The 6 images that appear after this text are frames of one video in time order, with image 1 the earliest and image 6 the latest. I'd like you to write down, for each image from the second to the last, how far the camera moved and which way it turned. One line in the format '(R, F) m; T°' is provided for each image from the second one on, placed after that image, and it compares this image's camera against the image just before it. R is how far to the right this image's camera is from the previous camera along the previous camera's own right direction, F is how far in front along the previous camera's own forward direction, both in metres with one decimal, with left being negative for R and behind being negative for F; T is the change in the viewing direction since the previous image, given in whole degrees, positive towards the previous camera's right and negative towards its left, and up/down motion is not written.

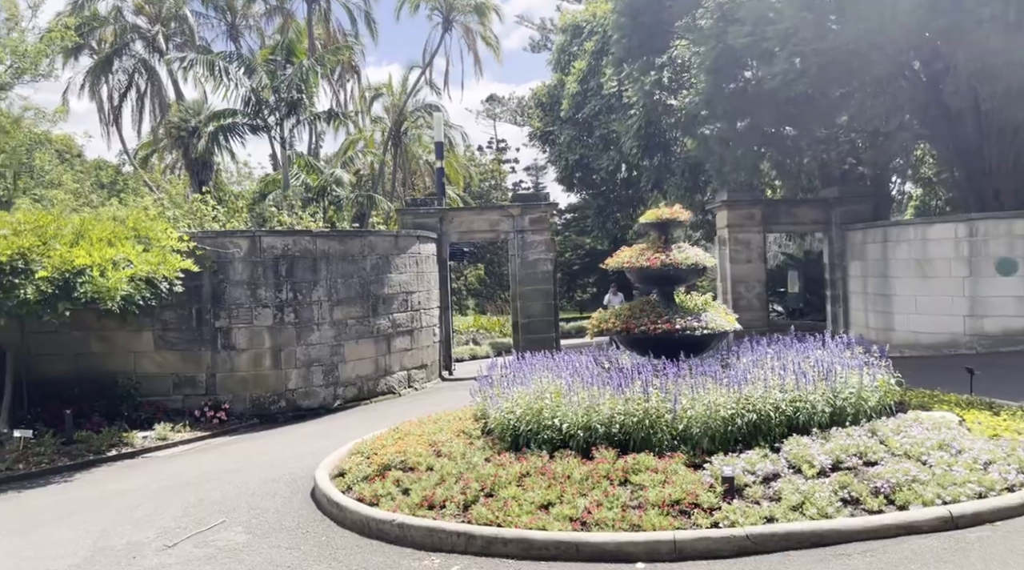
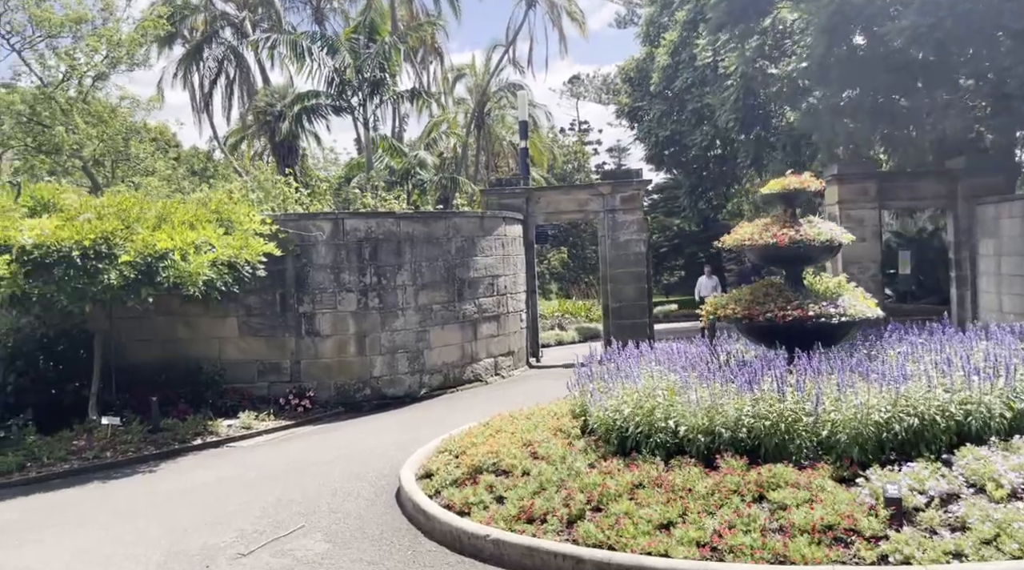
(-0.1, +0.7) m; -6°
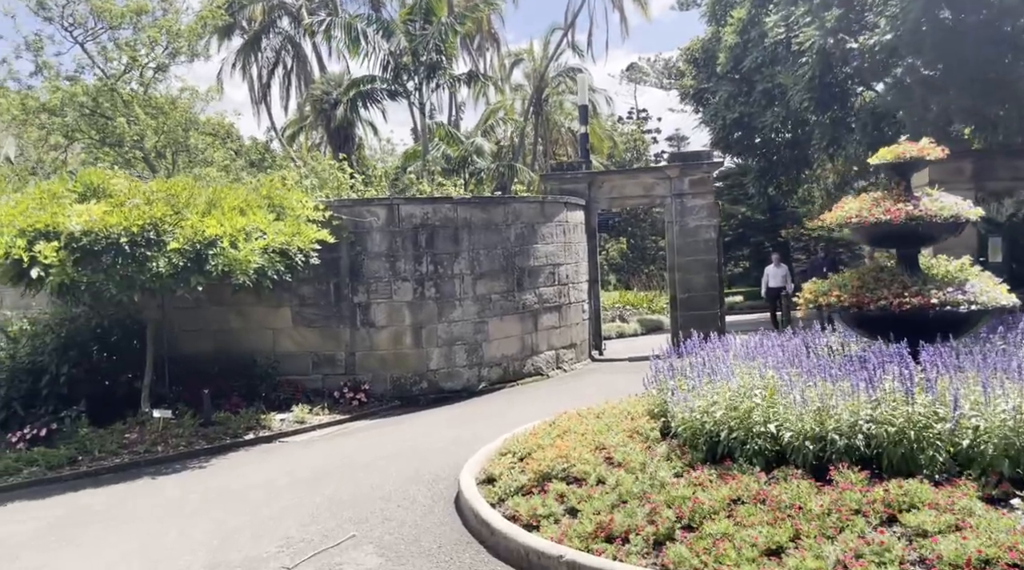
(-0.1, +0.6) m; -4°
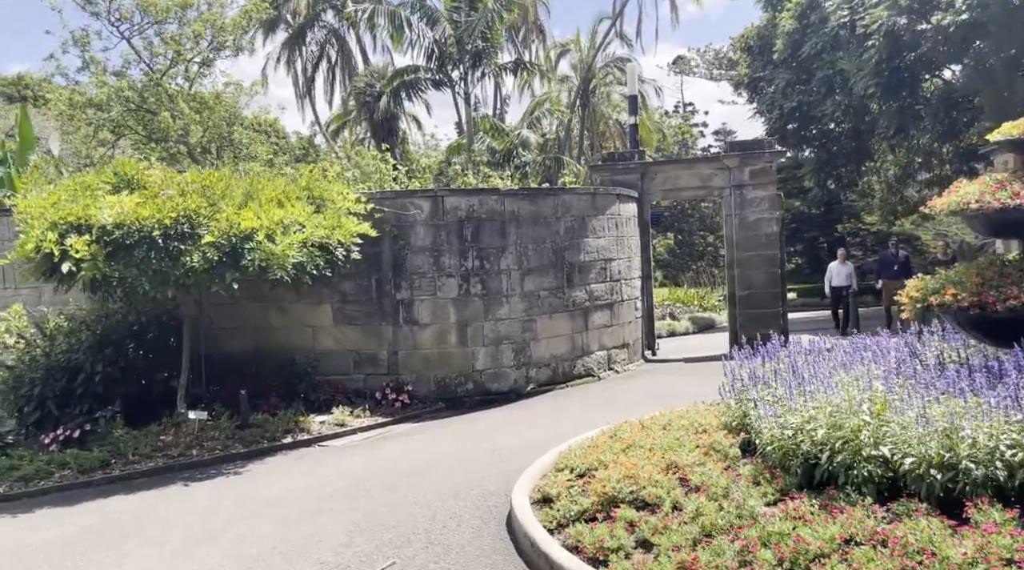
(-0.1, +0.6) m; -3°
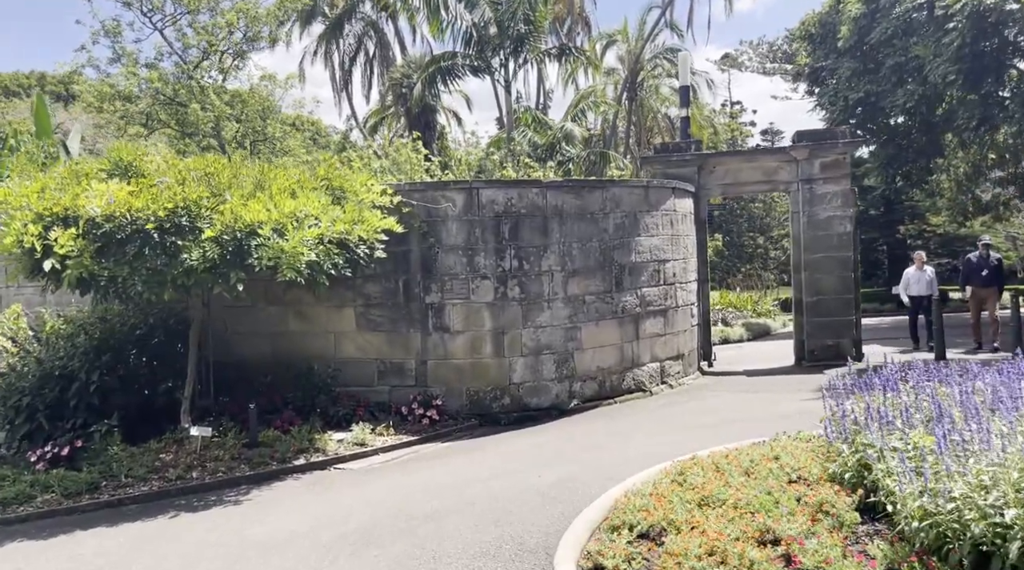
(0.0, +1.1) m; -3°
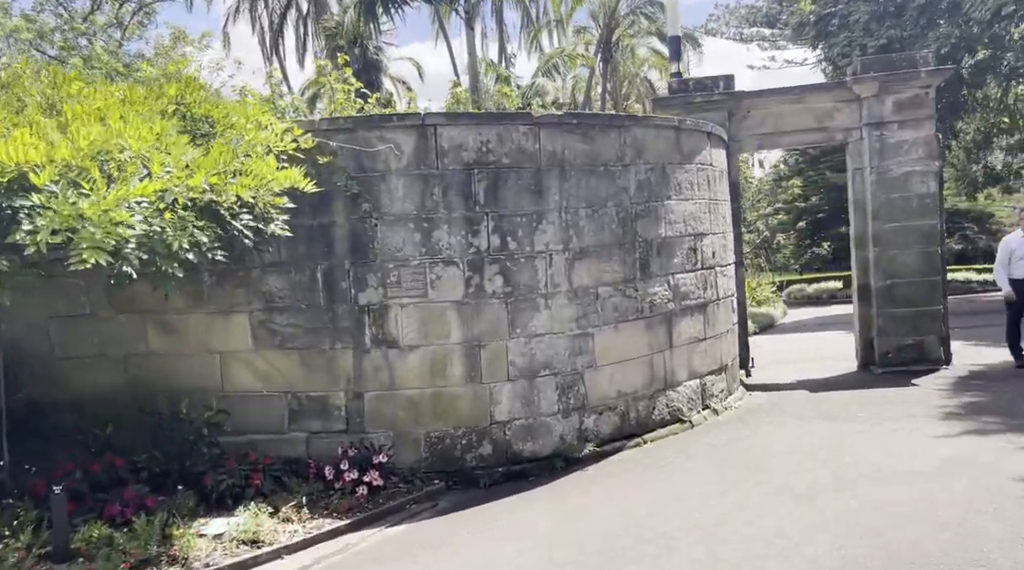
(-0.2, +3.2) m; +3°
